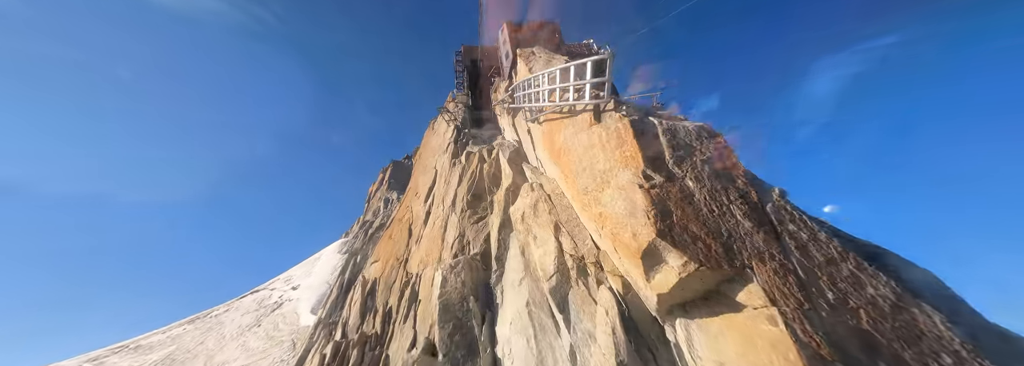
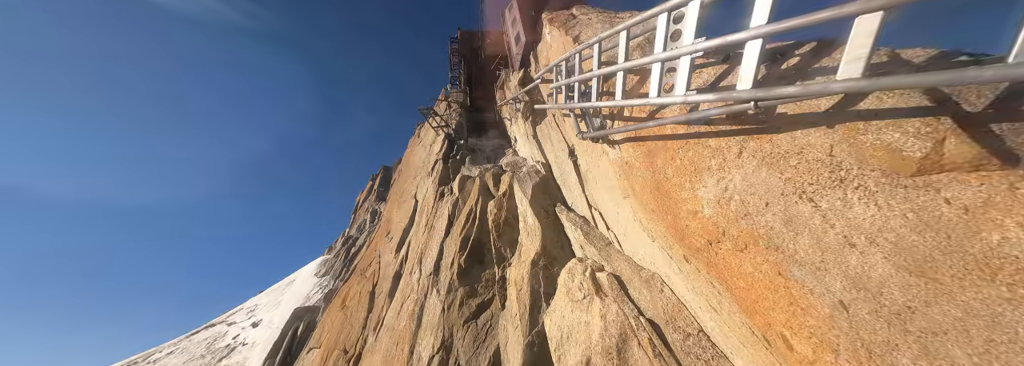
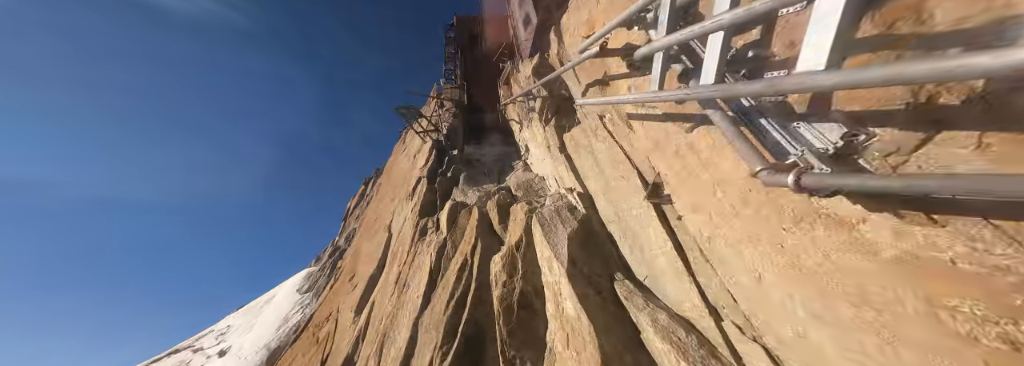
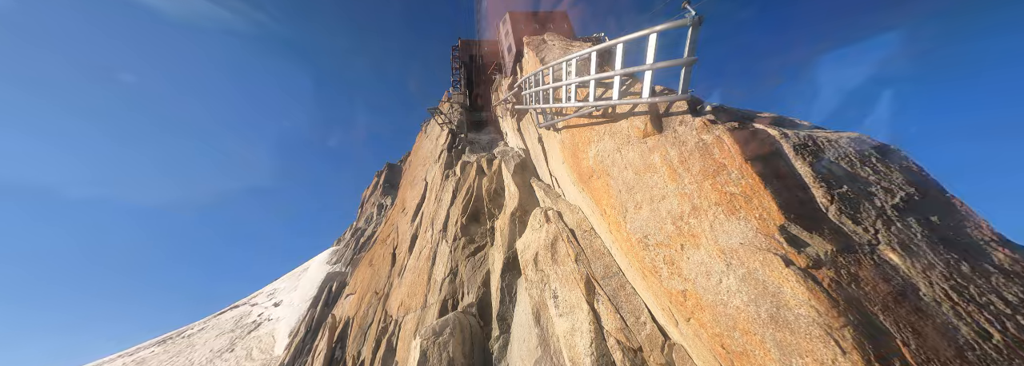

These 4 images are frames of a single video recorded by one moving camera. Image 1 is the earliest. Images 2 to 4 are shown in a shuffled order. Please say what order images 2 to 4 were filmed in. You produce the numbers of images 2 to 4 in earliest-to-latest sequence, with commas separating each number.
4, 2, 3
